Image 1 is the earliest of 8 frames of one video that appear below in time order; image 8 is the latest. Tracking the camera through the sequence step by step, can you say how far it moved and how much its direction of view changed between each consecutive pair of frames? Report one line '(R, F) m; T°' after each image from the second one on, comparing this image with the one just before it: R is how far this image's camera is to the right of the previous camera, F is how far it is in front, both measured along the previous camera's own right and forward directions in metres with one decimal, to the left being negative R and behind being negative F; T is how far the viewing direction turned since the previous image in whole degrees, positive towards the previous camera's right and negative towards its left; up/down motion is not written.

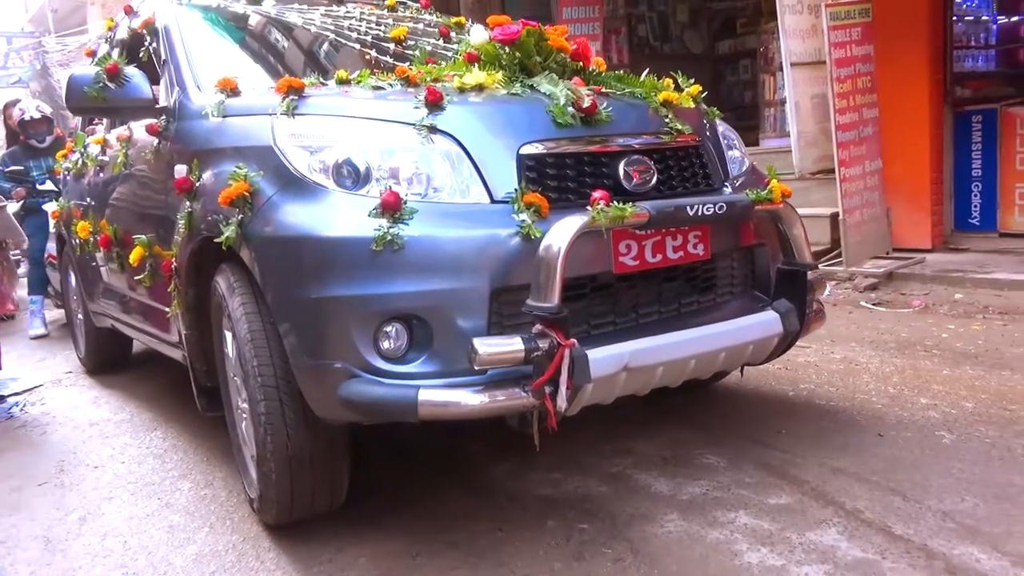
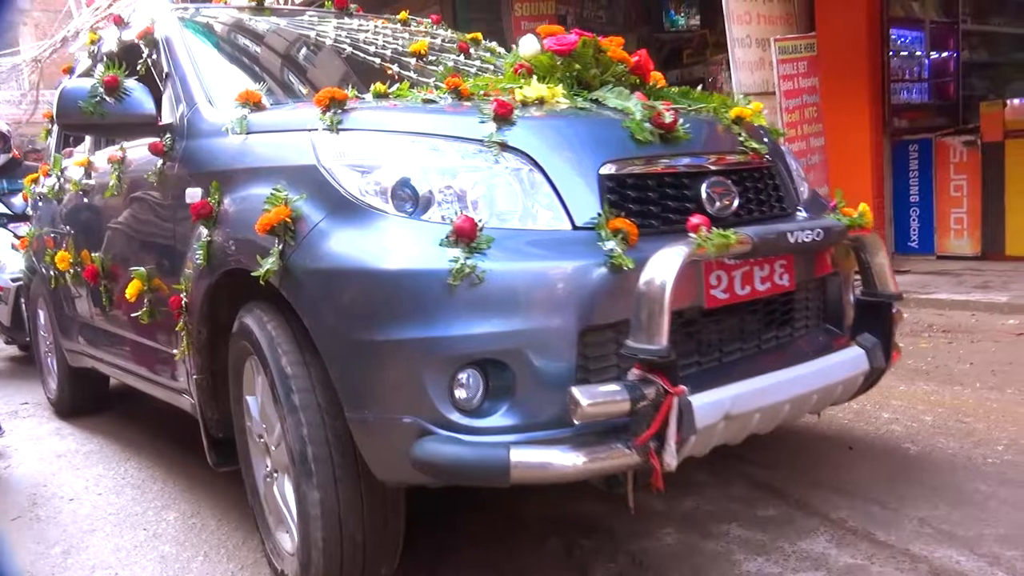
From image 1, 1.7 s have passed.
(-0.4, +0.4) m; +3°
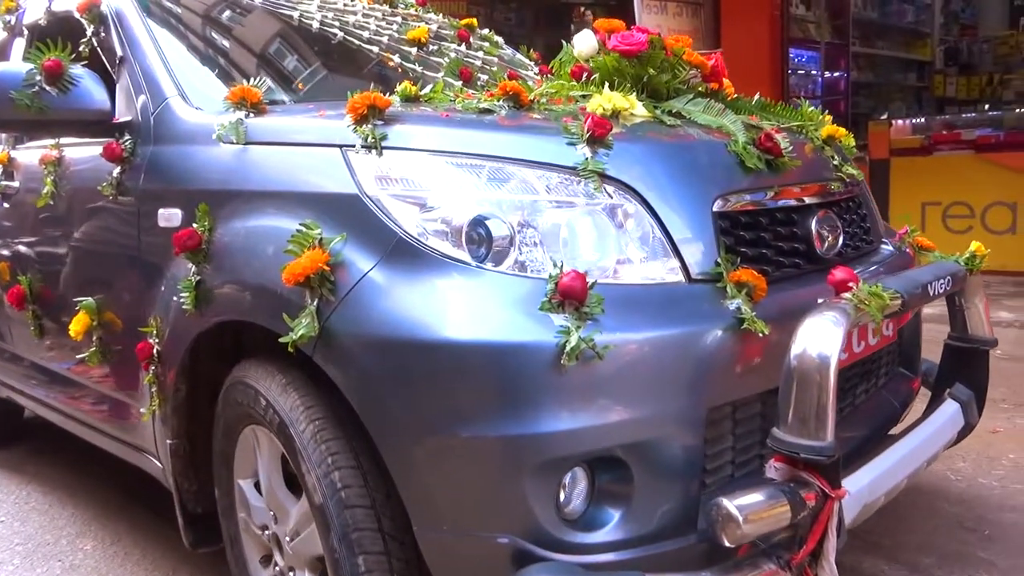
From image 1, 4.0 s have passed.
(-0.5, +0.5) m; +6°
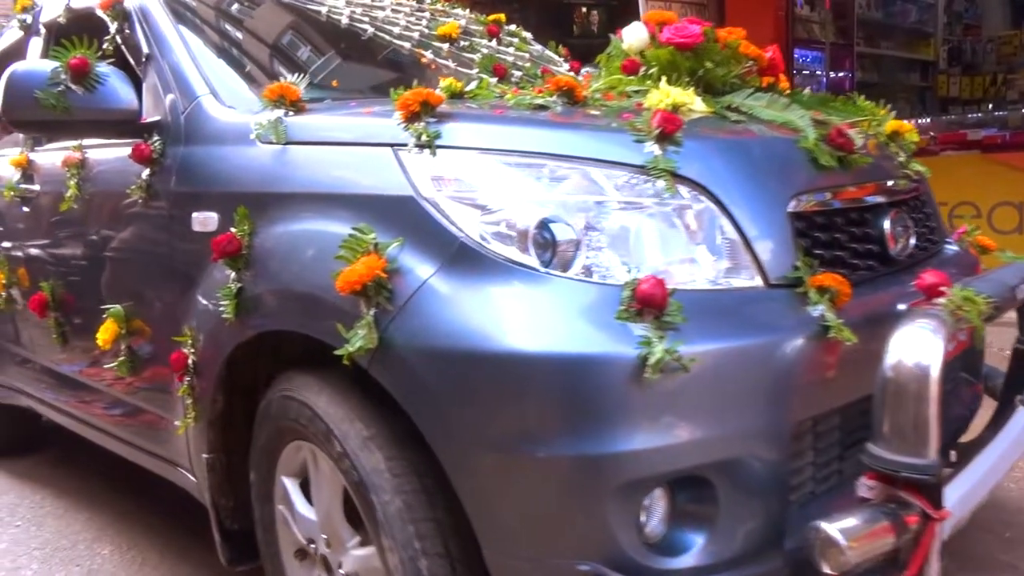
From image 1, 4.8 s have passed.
(-0.2, +0.1) m; 0°
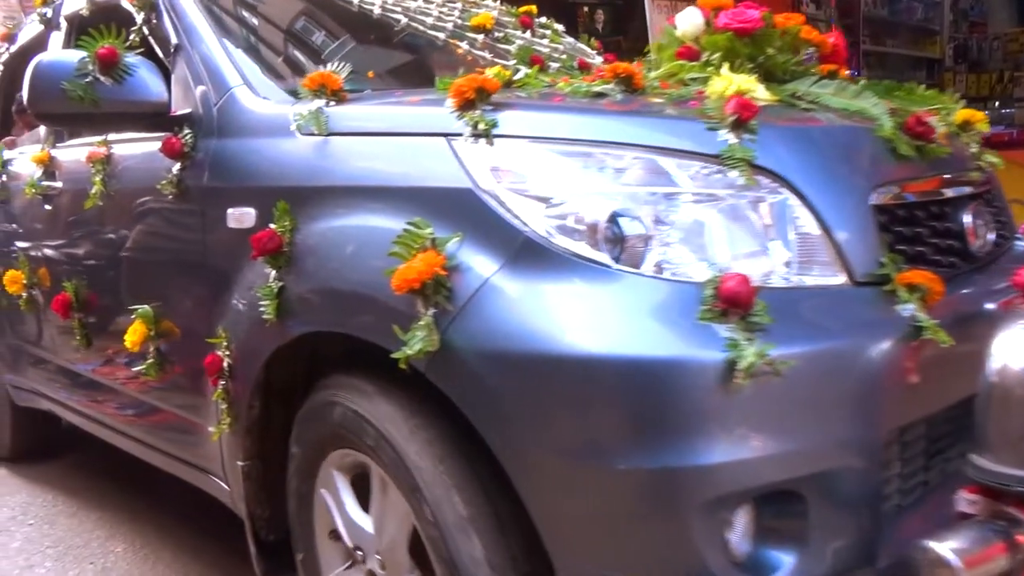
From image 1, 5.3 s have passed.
(-0.1, +0.1) m; -1°
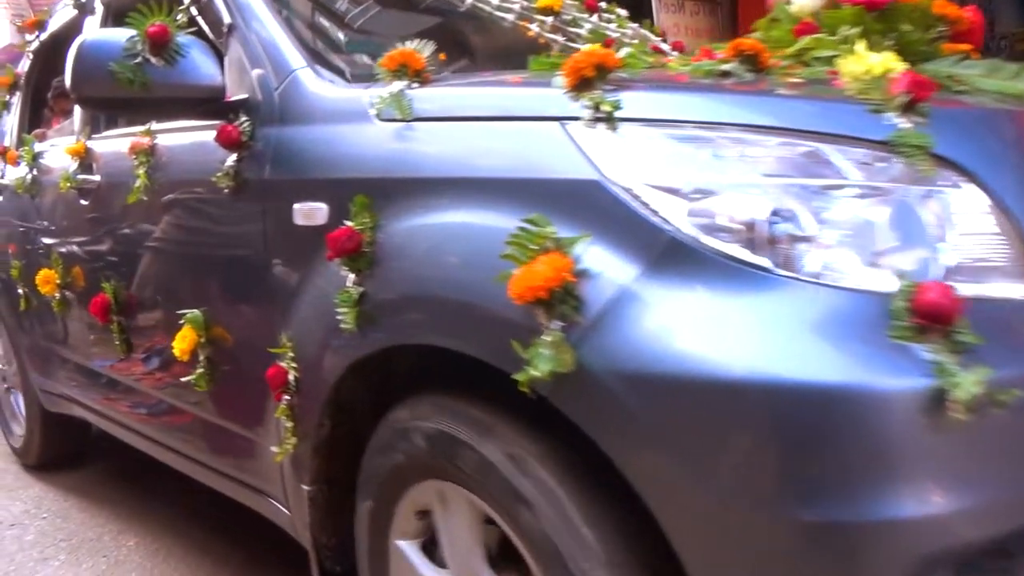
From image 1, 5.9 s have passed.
(-0.2, +0.2) m; -1°
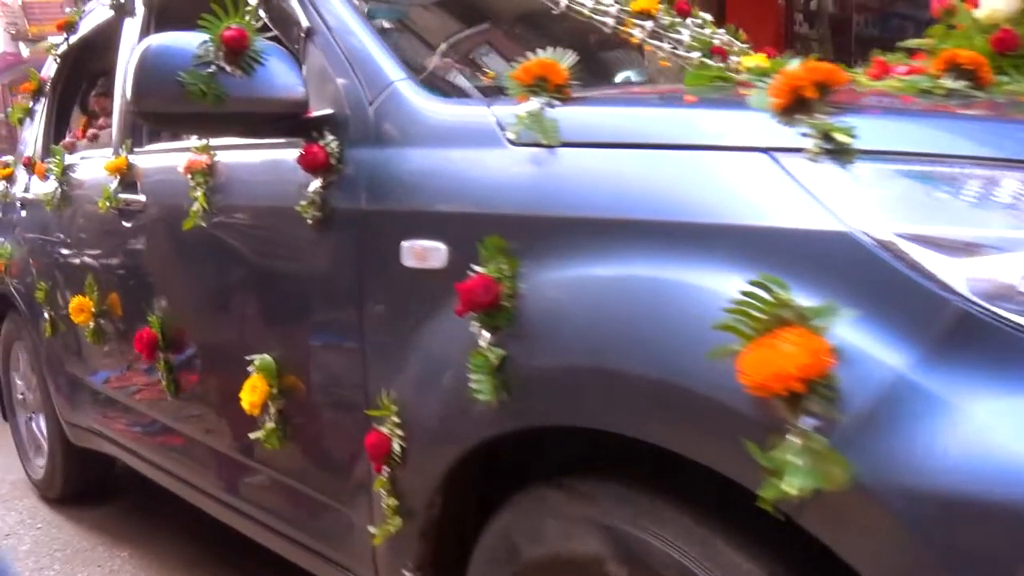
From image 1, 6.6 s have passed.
(-0.3, +0.3) m; 0°
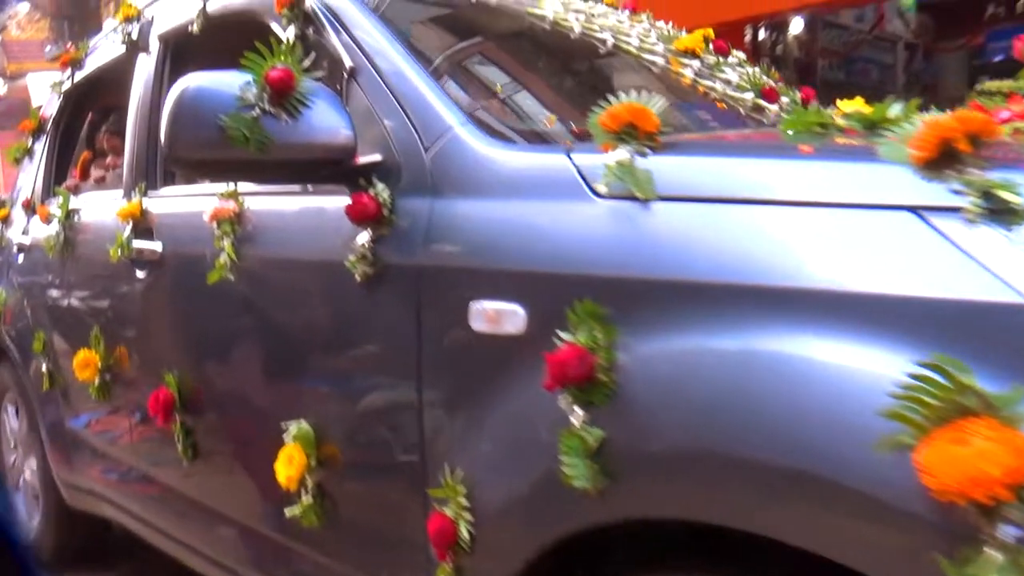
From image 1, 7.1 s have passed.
(-0.2, +0.2) m; +1°
